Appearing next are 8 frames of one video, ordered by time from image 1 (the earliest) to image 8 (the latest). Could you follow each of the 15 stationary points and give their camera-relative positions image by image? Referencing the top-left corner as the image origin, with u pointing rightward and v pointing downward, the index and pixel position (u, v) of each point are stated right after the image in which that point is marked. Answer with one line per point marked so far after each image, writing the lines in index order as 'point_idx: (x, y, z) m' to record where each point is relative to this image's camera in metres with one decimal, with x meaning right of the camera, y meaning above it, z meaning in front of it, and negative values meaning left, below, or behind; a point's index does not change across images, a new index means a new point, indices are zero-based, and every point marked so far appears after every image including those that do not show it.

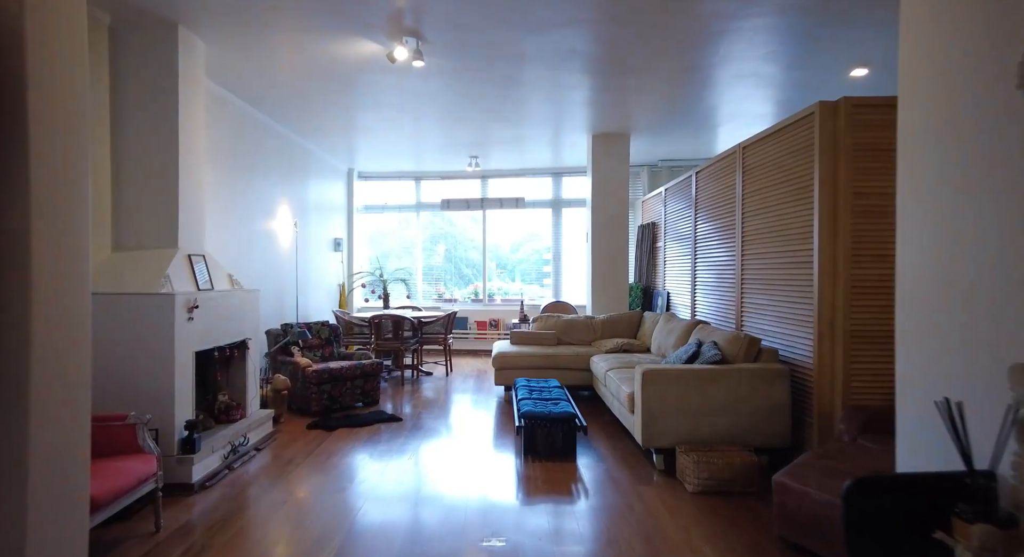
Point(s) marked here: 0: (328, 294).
0: (-2.5, -0.2, +6.6) m
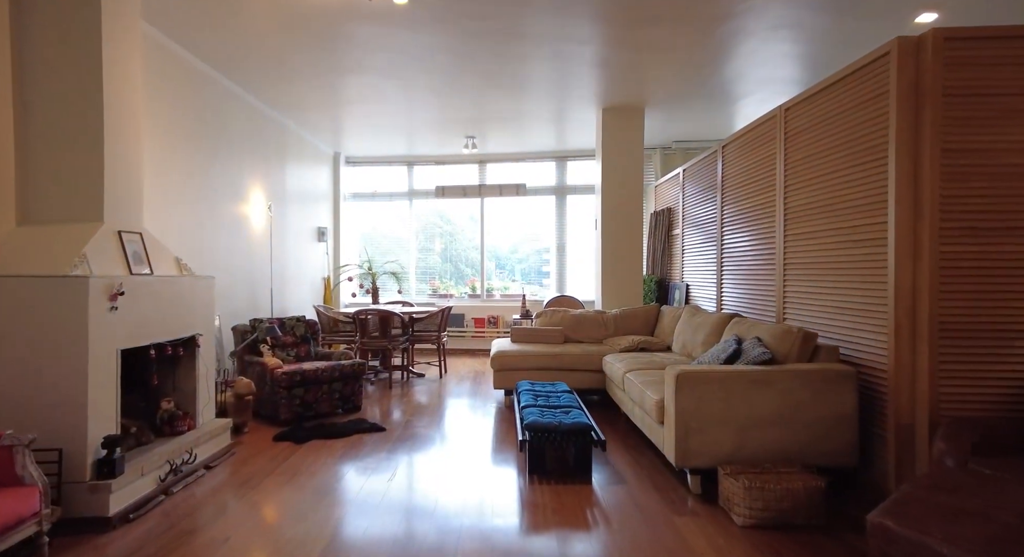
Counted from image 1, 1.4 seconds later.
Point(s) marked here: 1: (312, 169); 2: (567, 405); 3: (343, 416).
0: (-2.5, -0.1, +6.0) m
1: (-2.5, +1.4, +6.1) m
2: (+0.3, -0.8, +3.1) m
3: (-1.3, -1.1, +3.7) m
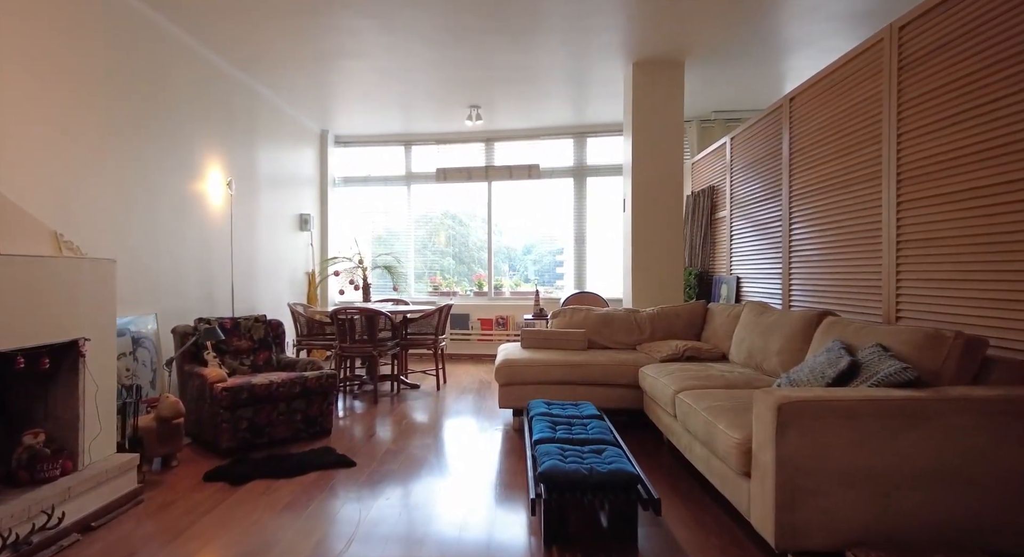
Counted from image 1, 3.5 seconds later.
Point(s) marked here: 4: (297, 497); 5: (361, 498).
0: (-2.4, -0.1, +5.2) m
1: (-2.4, +1.5, +5.3) m
2: (+0.4, -0.8, +2.2) m
3: (-1.3, -1.0, +2.9) m
4: (-1.0, -1.0, +2.2) m
5: (-0.7, -1.0, +2.2) m
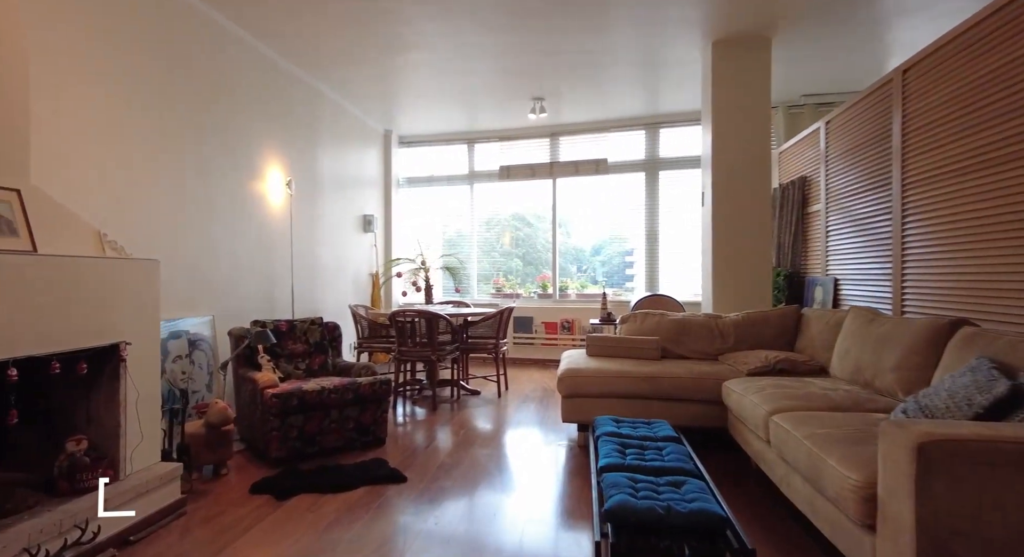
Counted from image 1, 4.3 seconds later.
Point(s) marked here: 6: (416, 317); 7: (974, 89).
0: (-1.7, -0.1, +5.2) m
1: (-1.6, +1.5, +5.4) m
2: (+0.6, -0.8, +1.9) m
3: (-0.9, -1.1, +2.8) m
4: (-0.7, -1.0, +2.0) m
5: (-0.5, -1.1, +2.1) m
6: (-0.8, -0.3, +4.1) m
7: (+2.4, +1.0, +2.5) m
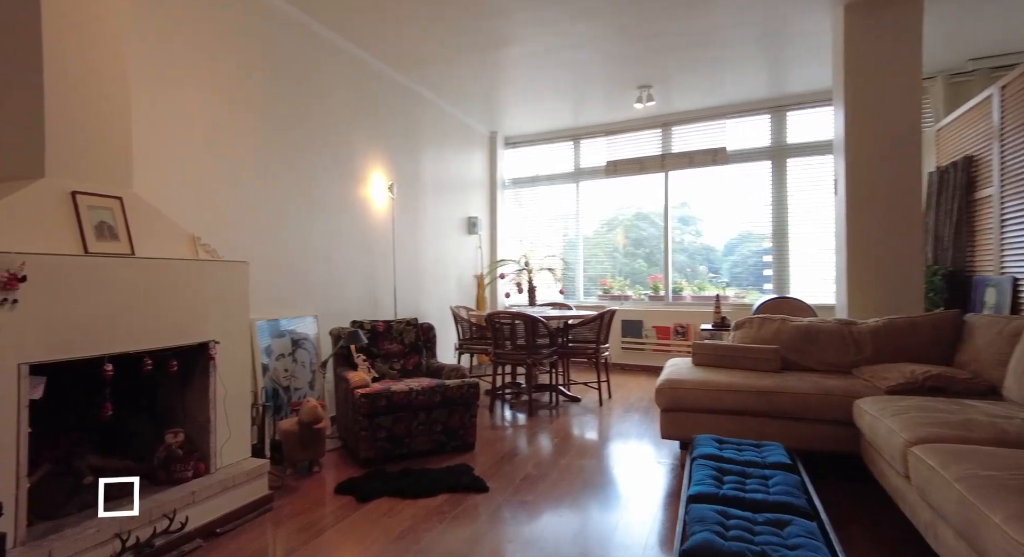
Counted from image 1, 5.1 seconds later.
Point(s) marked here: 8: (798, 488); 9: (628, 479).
0: (-0.7, -0.1, +5.3) m
1: (-0.6, +1.4, +5.5) m
2: (+0.9, -0.8, +1.6) m
3: (-0.4, -1.1, +2.8) m
4: (-0.4, -1.0, +2.0) m
5: (-0.1, -1.1, +2.0) m
6: (0.0, -0.4, +4.1) m
7: (+2.7, +1.0, +1.8) m
8: (+1.1, -0.8, +1.8) m
9: (+0.6, -1.1, +2.6) m
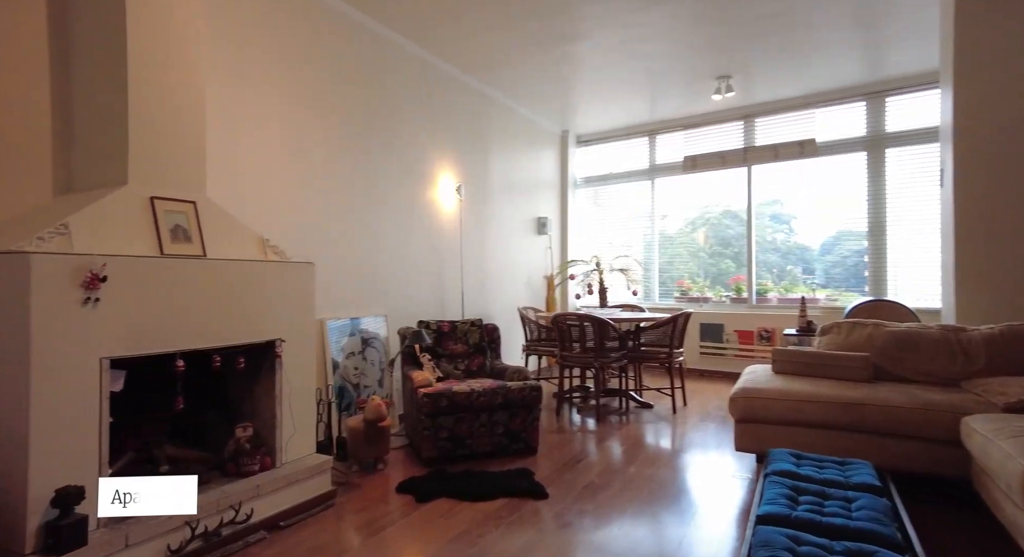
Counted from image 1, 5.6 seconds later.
0: (+0.1, -0.1, +5.3) m
1: (+0.1, +1.4, +5.5) m
2: (+1.1, -0.8, +1.4) m
3: (-0.1, -1.1, +2.8) m
4: (-0.2, -1.0, +2.0) m
5: (+0.1, -1.1, +2.0) m
6: (+0.5, -0.4, +4.0) m
7: (+2.9, +1.0, +1.3) m
8: (+1.2, -0.8, +1.5) m
9: (+0.9, -1.1, +2.5) m
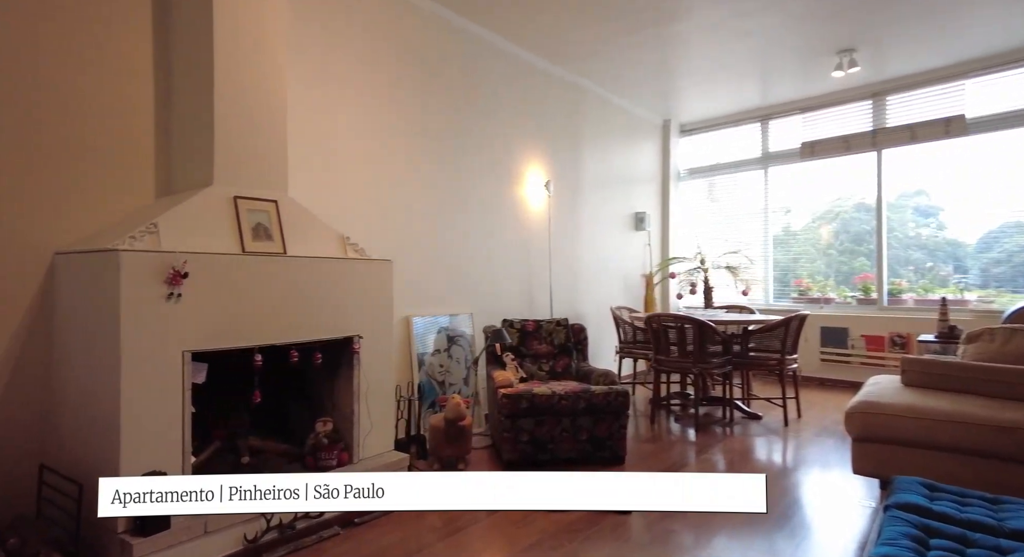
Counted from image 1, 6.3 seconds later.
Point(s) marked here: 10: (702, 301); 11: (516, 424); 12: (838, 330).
0: (+1.0, -0.1, +5.1) m
1: (+1.1, +1.4, +5.2) m
2: (+1.2, -0.8, +1.1) m
3: (+0.4, -1.1, +2.6) m
4: (+0.1, -1.0, +1.9) m
5: (+0.4, -1.1, +1.8) m
6: (+1.2, -0.3, +3.7) m
7: (+3.0, +1.0, +0.6) m
8: (+1.4, -0.8, +1.1) m
9: (+1.3, -1.1, +2.1) m
10: (+2.2, -0.3, +5.8) m
11: (0.0, -0.8, +2.7) m
12: (+3.0, -0.5, +4.7) m
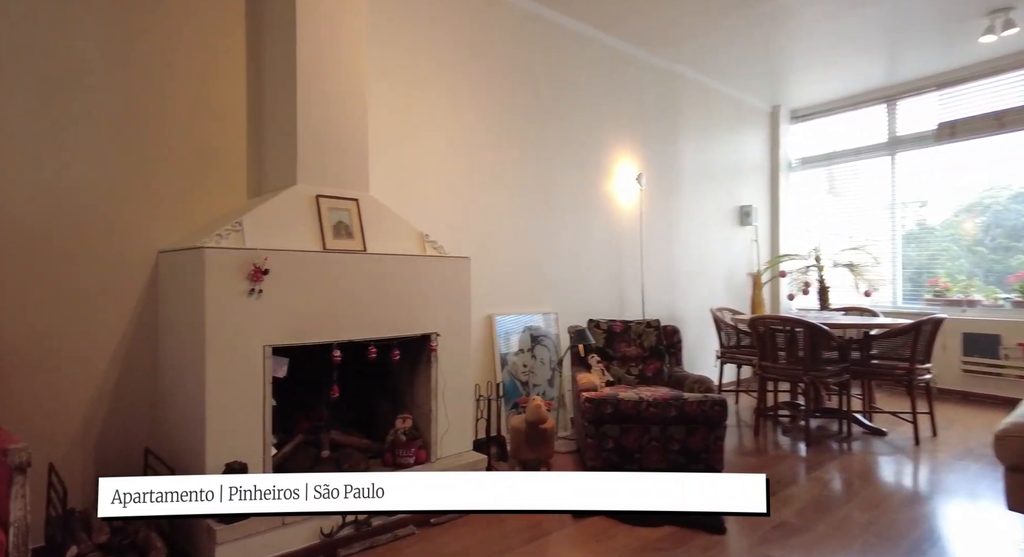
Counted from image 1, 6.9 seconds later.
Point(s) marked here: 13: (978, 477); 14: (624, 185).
0: (+1.9, -0.1, +4.7) m
1: (+2.0, +1.5, +4.8) m
2: (+1.4, -0.8, +0.7) m
3: (+0.8, -1.1, +2.4) m
4: (+0.5, -1.0, +1.8) m
5: (+0.7, -1.0, +1.6) m
6: (+1.8, -0.3, +3.3) m
7: (+3.1, +1.0, -0.1) m
8: (+1.6, -0.8, +0.8) m
9: (+1.6, -1.1, +1.8) m
10: (+3.2, -0.3, +5.2) m
11: (+0.5, -0.8, +2.5) m
12: (+3.8, -0.5, +3.9) m
13: (+2.4, -1.1, +2.5) m
14: (+0.9, +0.8, +3.9) m
